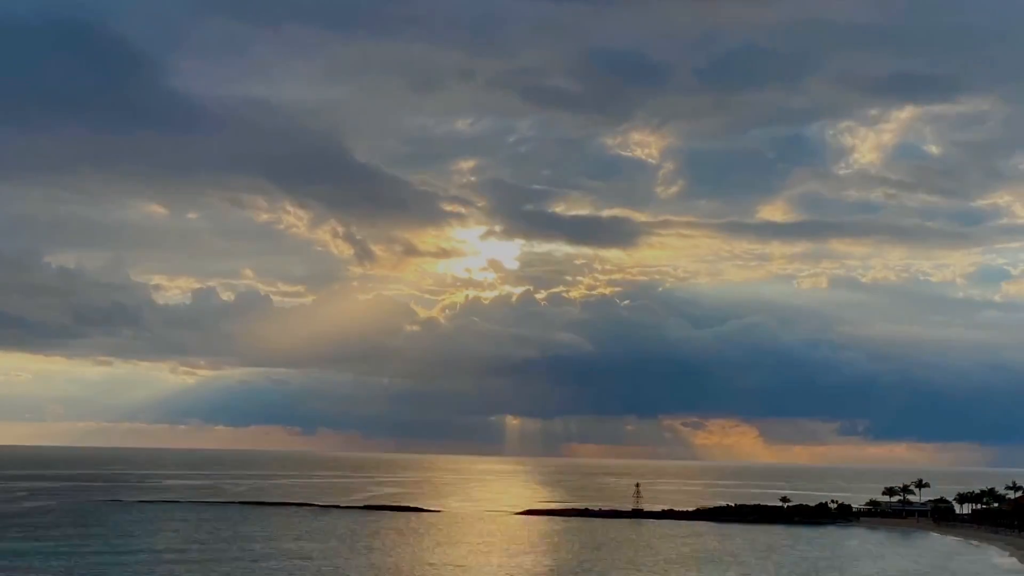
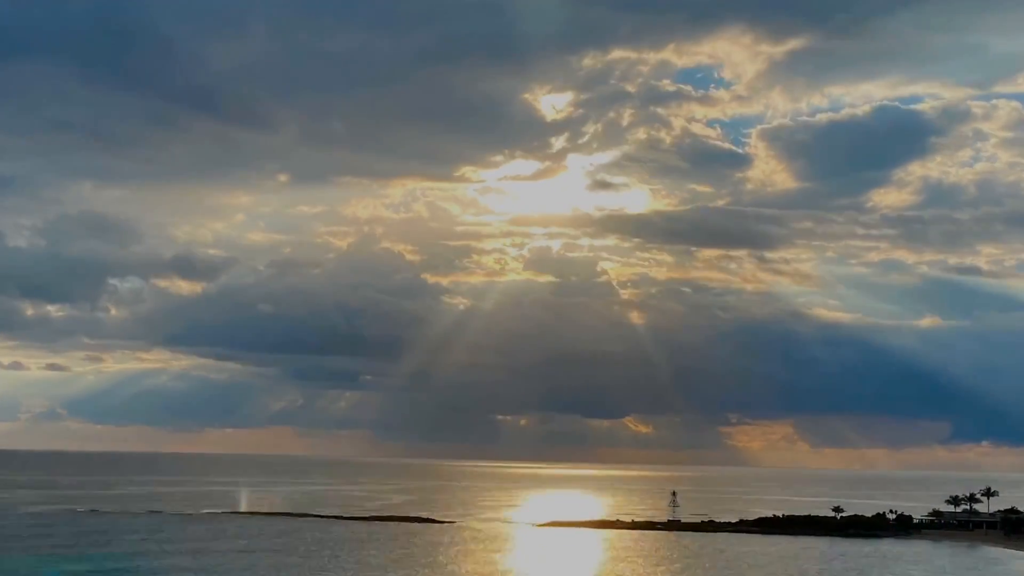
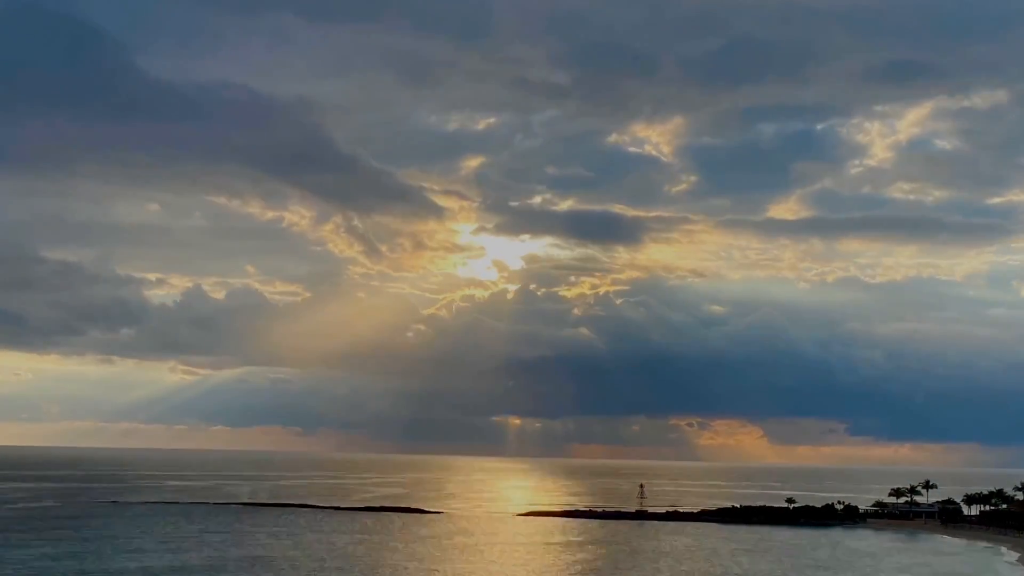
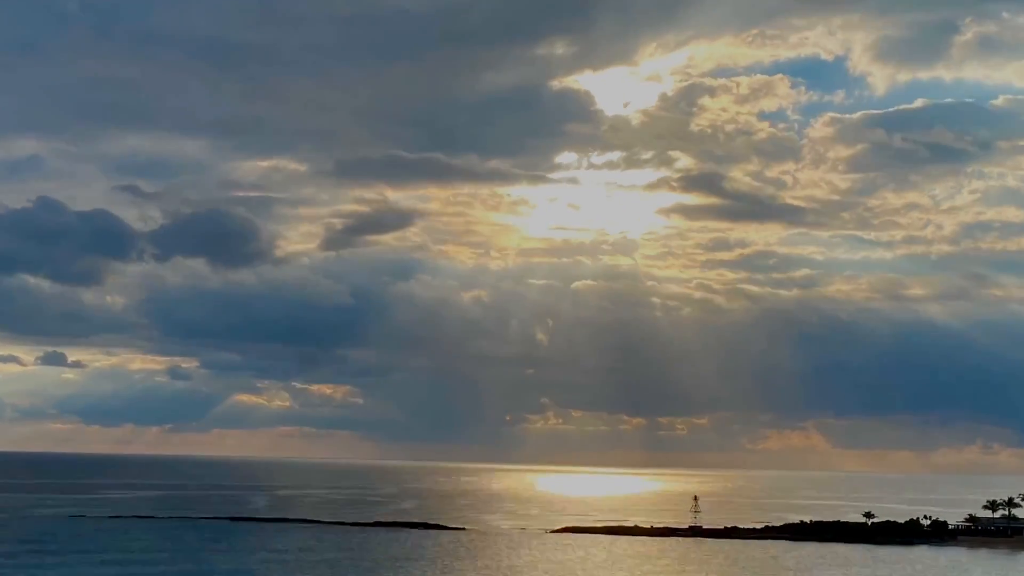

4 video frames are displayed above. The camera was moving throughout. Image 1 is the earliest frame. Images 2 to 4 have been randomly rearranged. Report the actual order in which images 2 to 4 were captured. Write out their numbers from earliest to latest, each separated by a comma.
3, 2, 4
